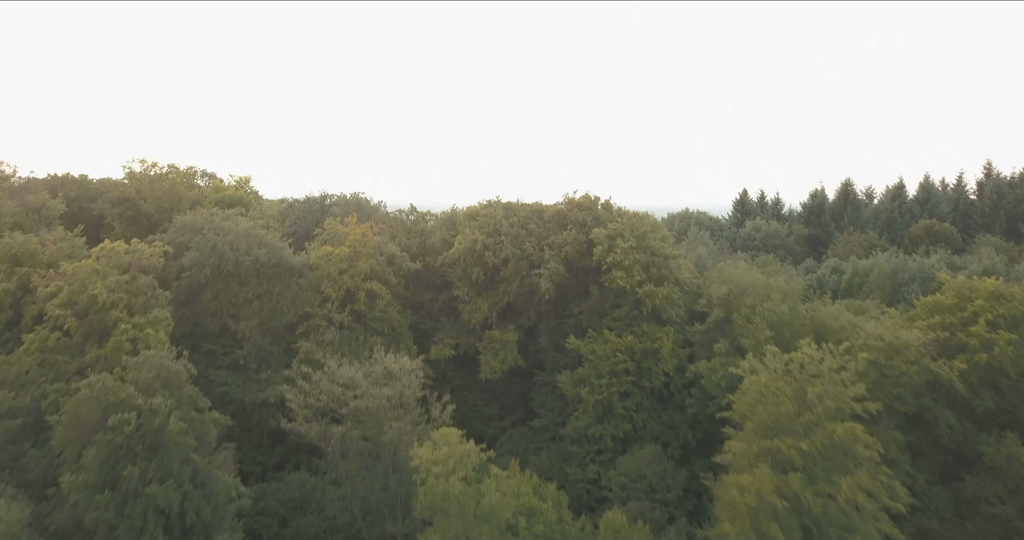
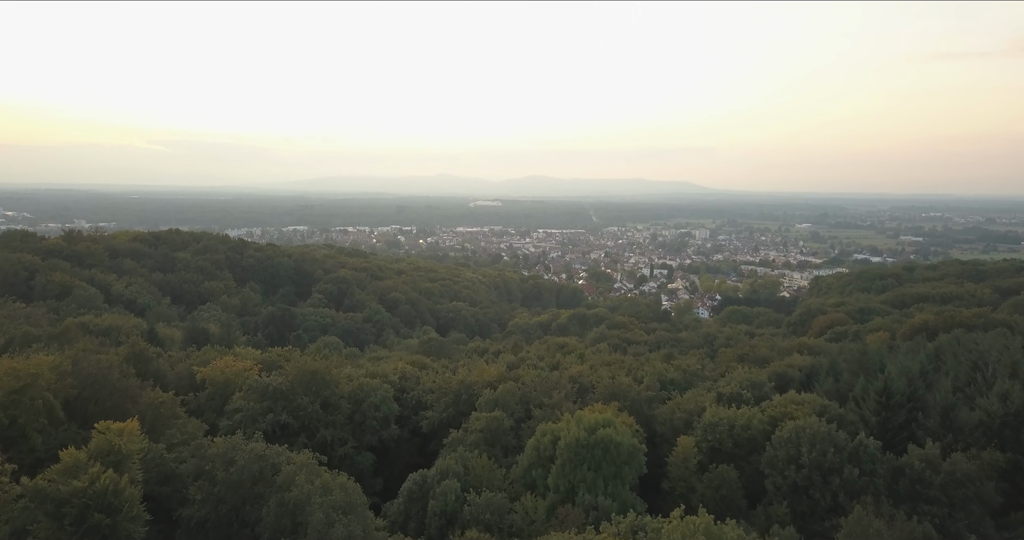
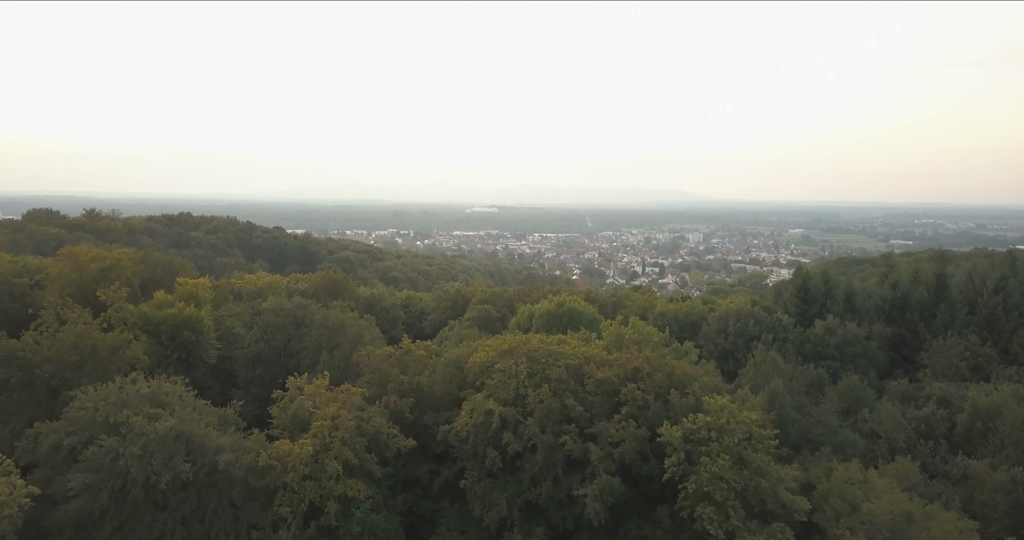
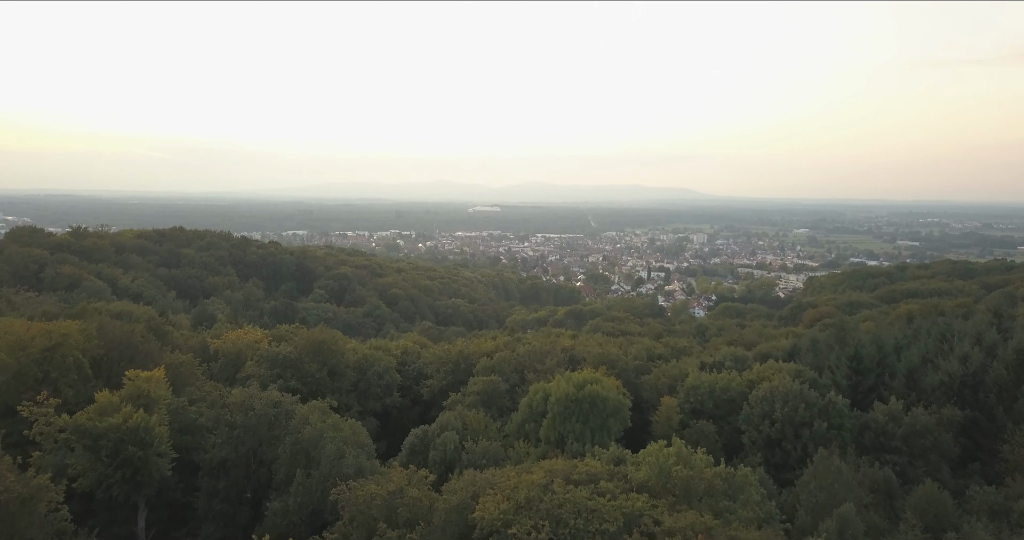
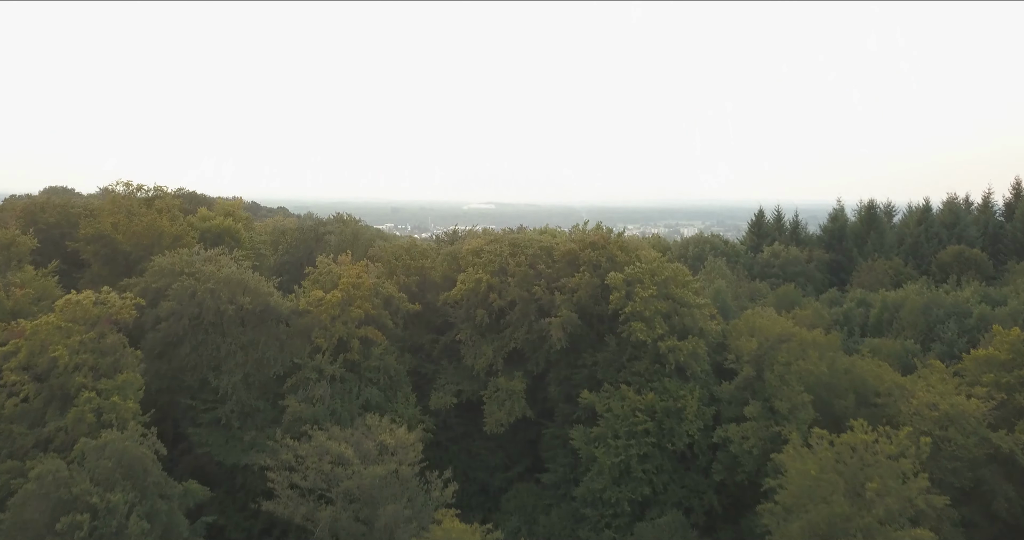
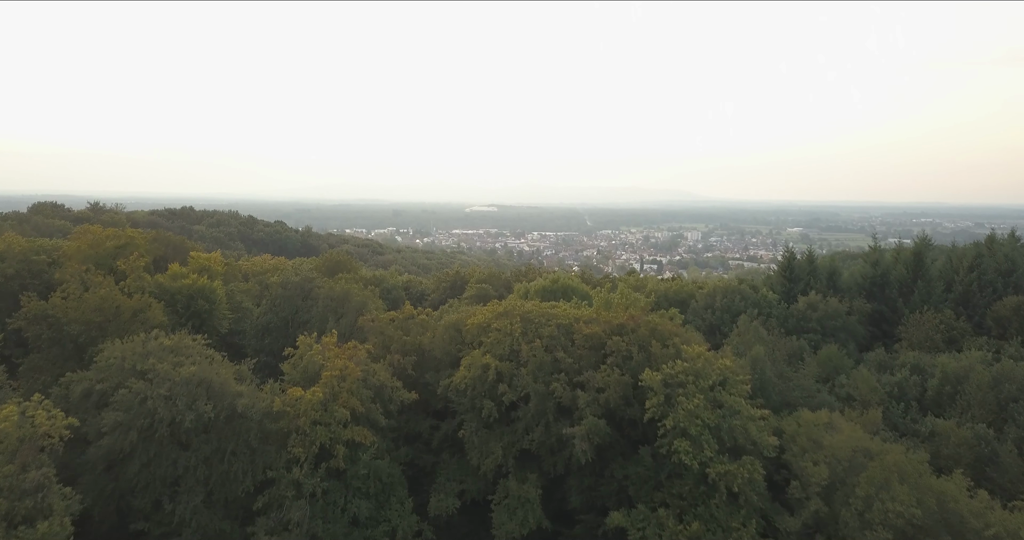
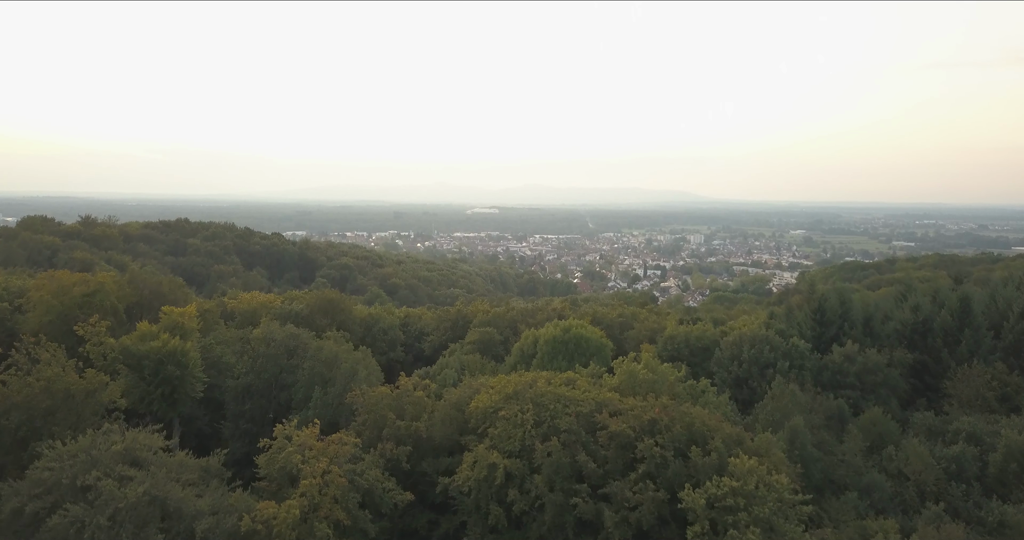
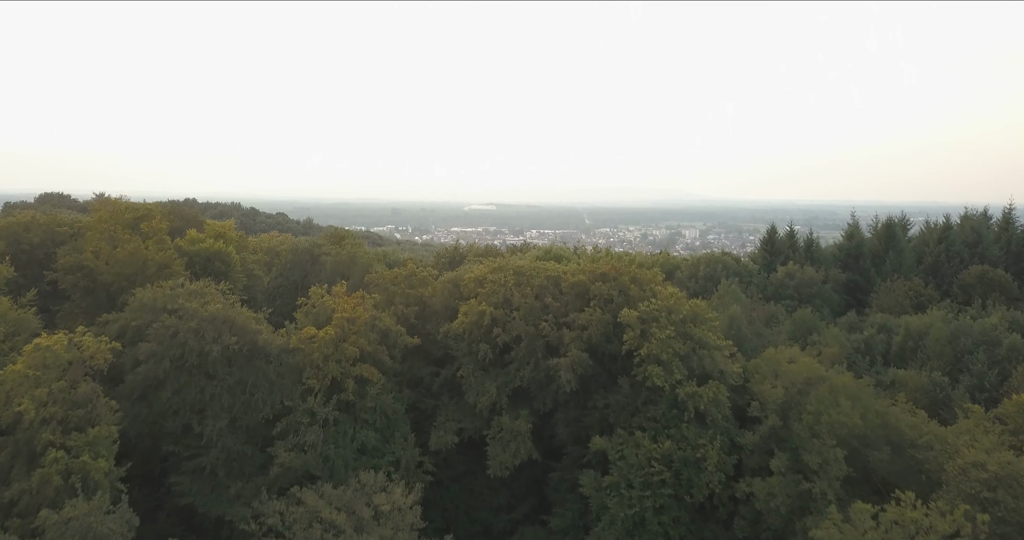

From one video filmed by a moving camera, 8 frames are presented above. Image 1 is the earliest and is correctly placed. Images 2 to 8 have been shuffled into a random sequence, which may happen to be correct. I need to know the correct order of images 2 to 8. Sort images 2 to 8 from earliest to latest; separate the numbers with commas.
5, 8, 6, 3, 7, 4, 2
